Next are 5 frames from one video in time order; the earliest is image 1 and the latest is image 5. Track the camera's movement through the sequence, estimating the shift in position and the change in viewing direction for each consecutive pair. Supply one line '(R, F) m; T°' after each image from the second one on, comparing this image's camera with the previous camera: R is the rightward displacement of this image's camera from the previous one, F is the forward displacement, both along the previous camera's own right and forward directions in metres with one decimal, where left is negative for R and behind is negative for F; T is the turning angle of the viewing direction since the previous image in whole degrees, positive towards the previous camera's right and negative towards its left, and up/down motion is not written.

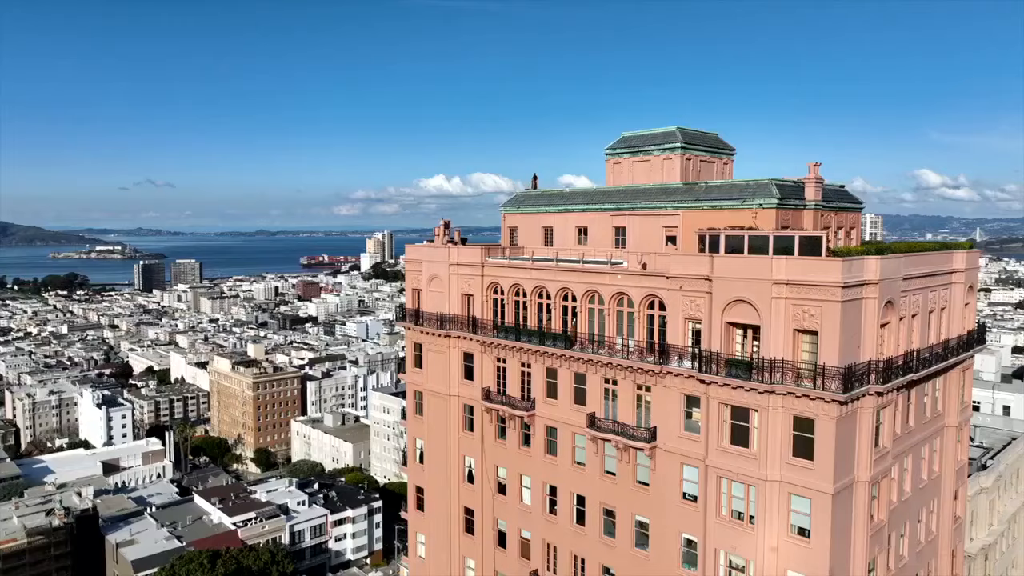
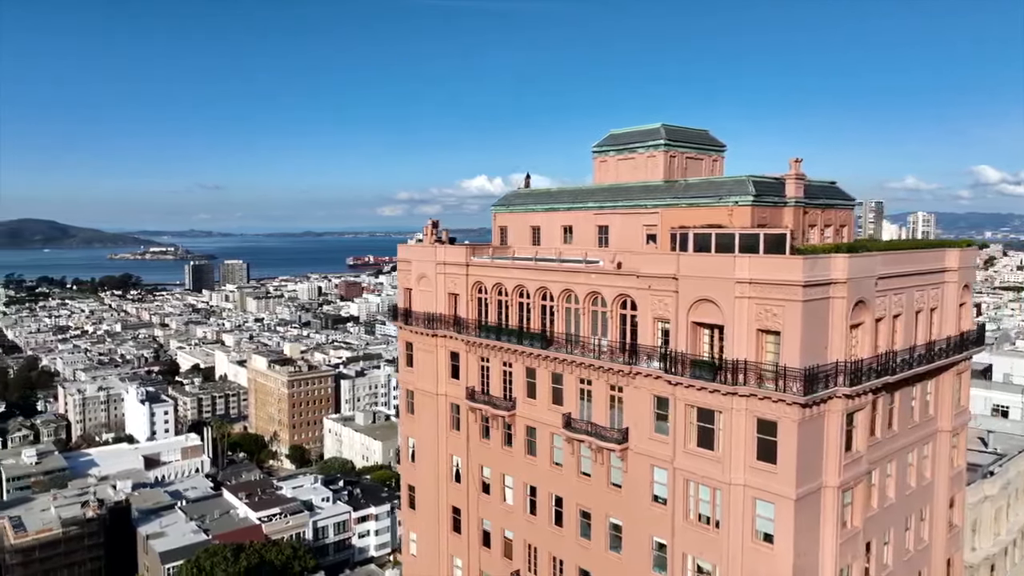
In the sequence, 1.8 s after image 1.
(+2.9, +0.2) m; -3°
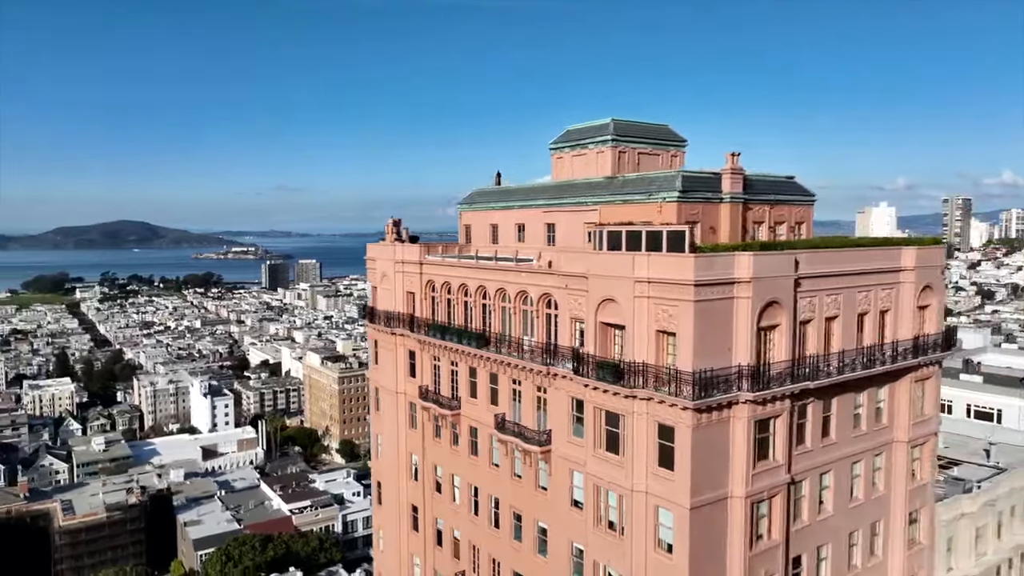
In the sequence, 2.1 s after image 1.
(+5.9, +0.6) m; -6°
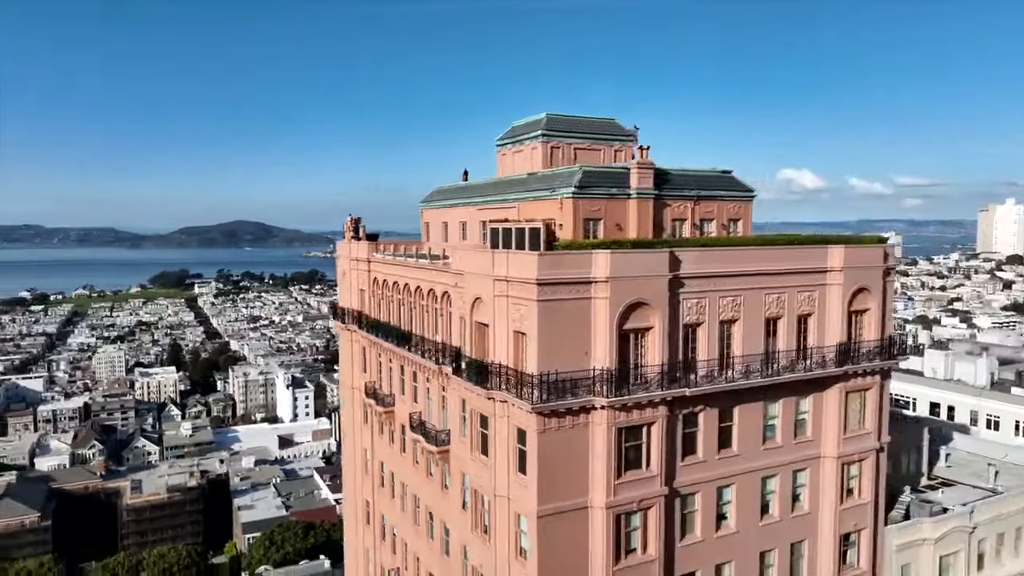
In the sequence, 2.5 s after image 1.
(+7.7, +0.9) m; -8°
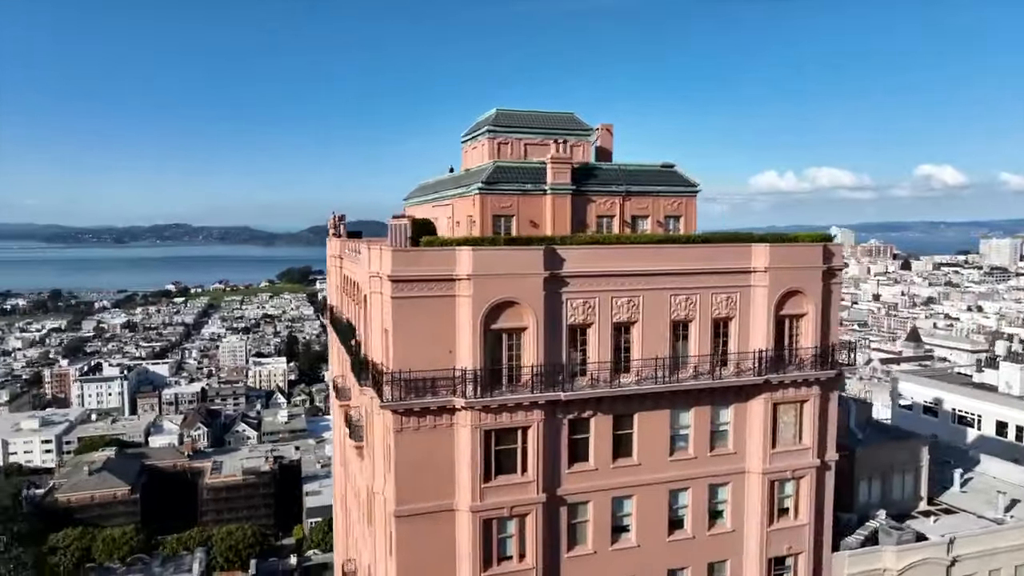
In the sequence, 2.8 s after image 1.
(+7.4, +1.0) m; -9°
